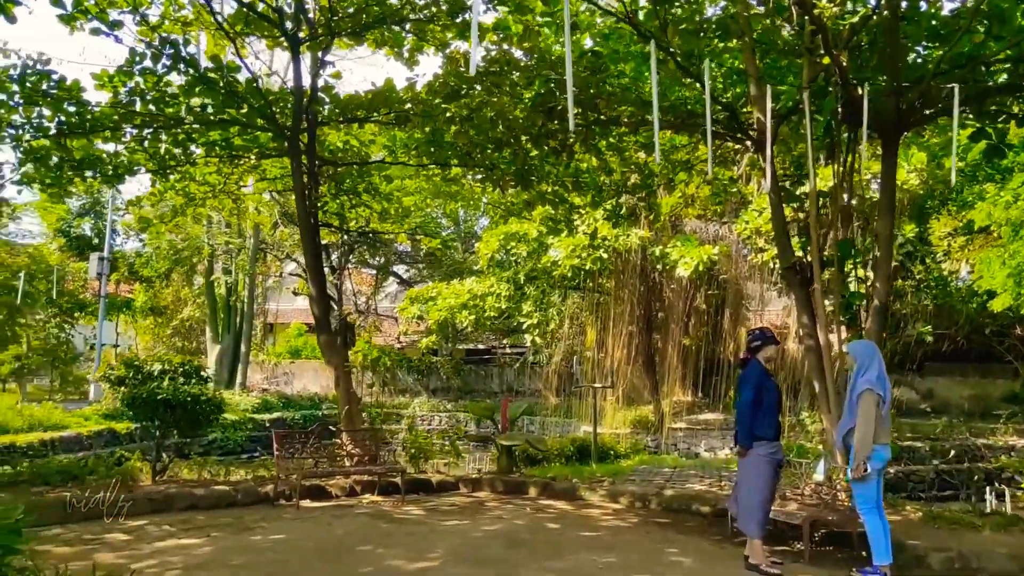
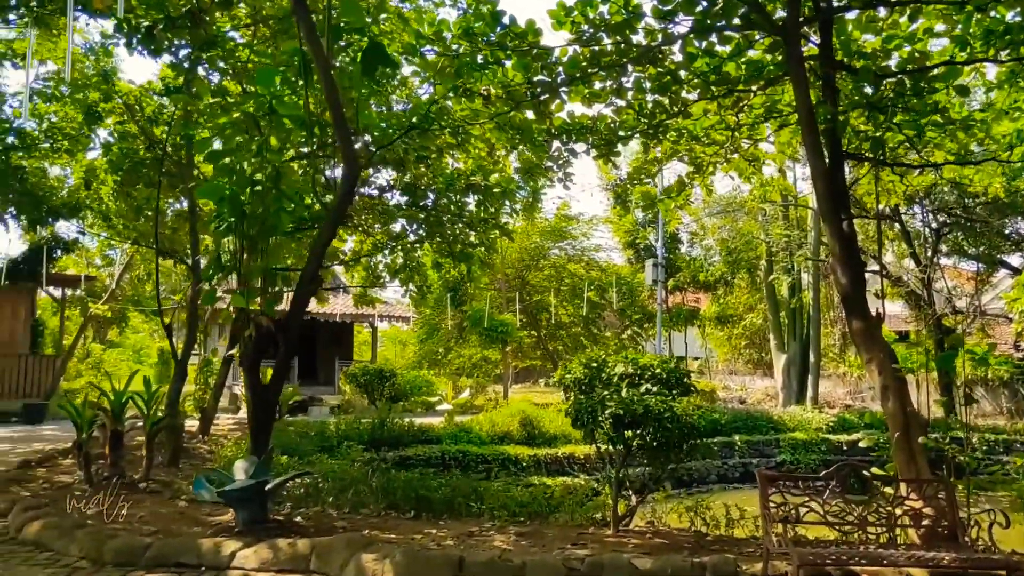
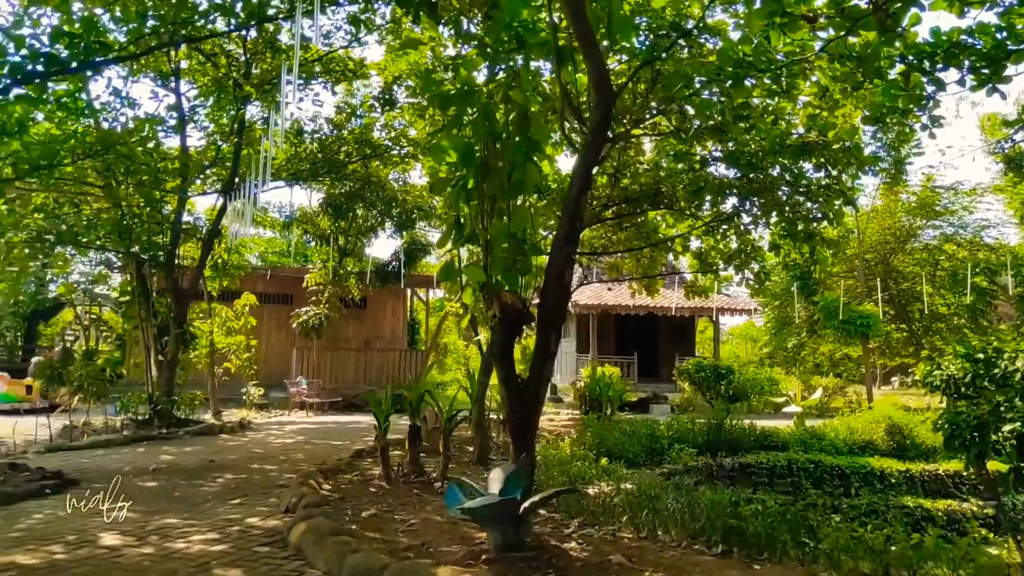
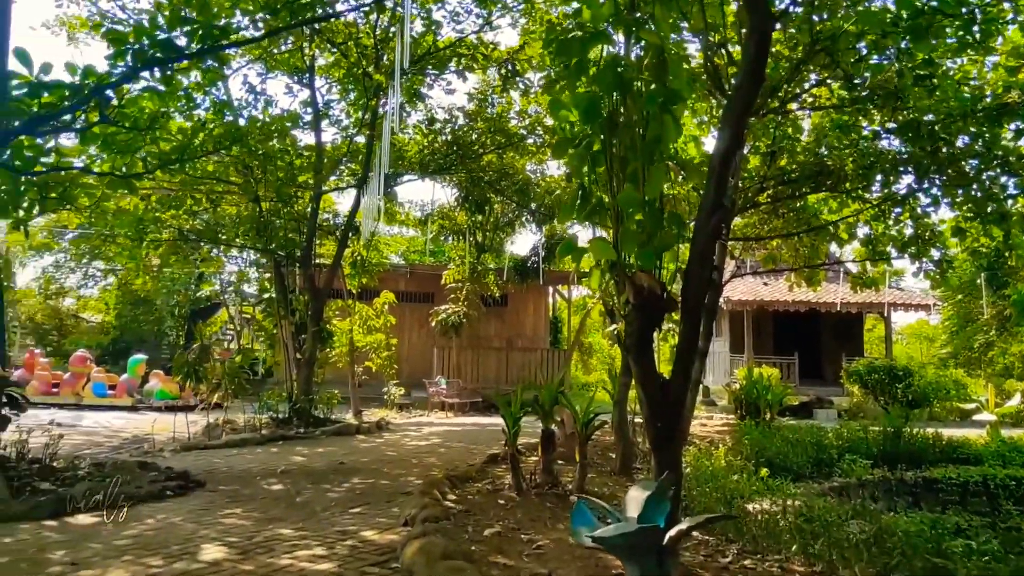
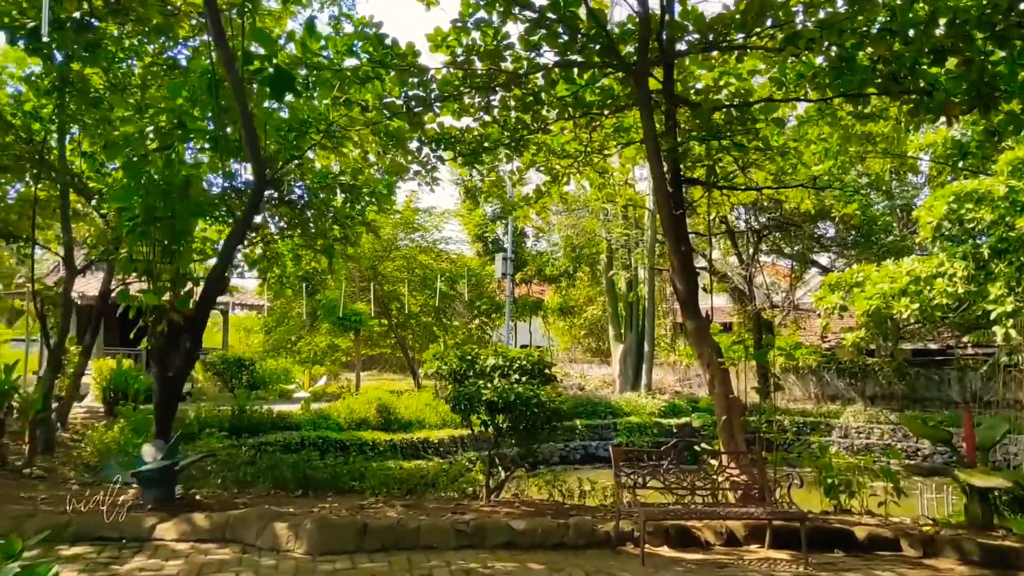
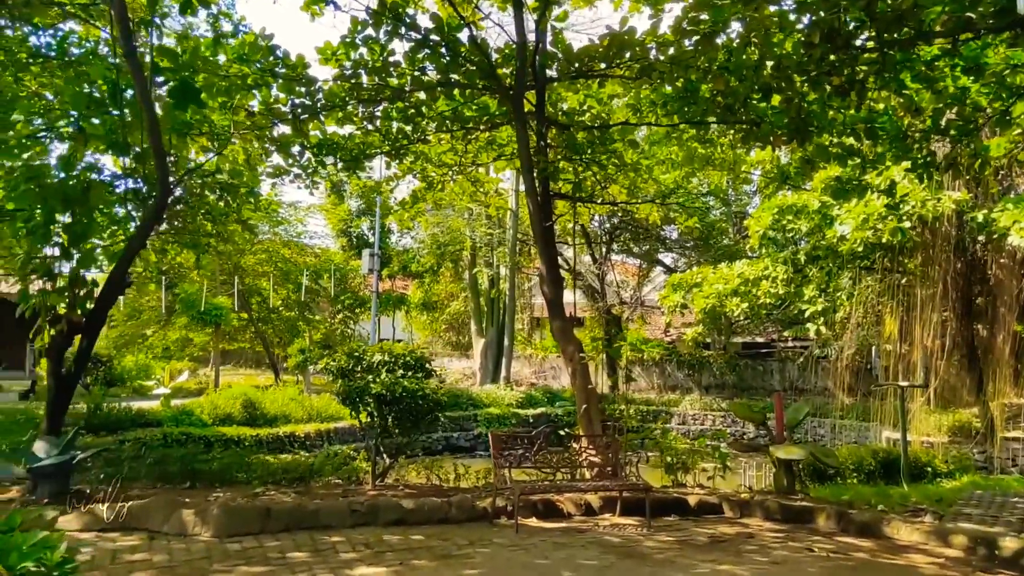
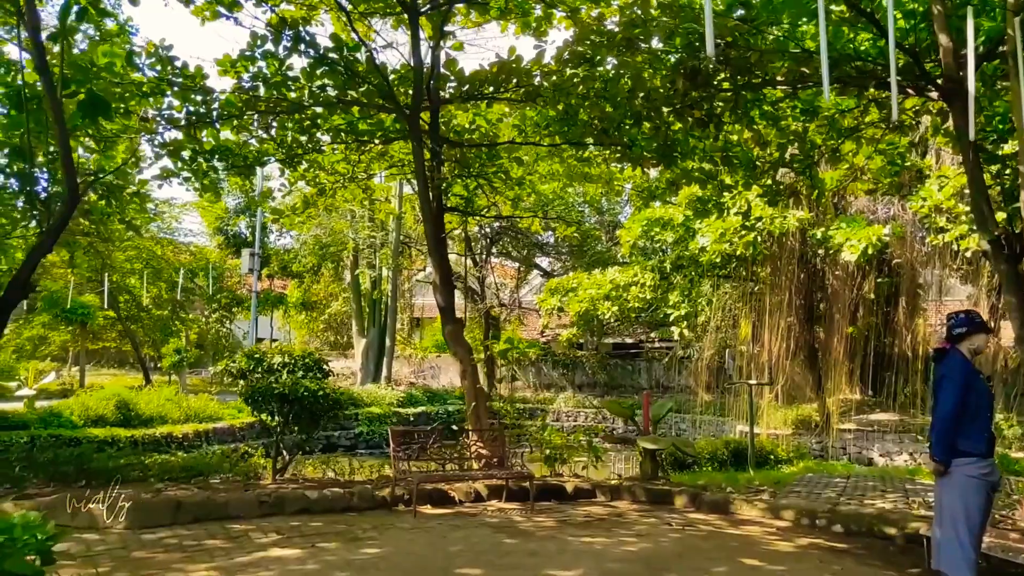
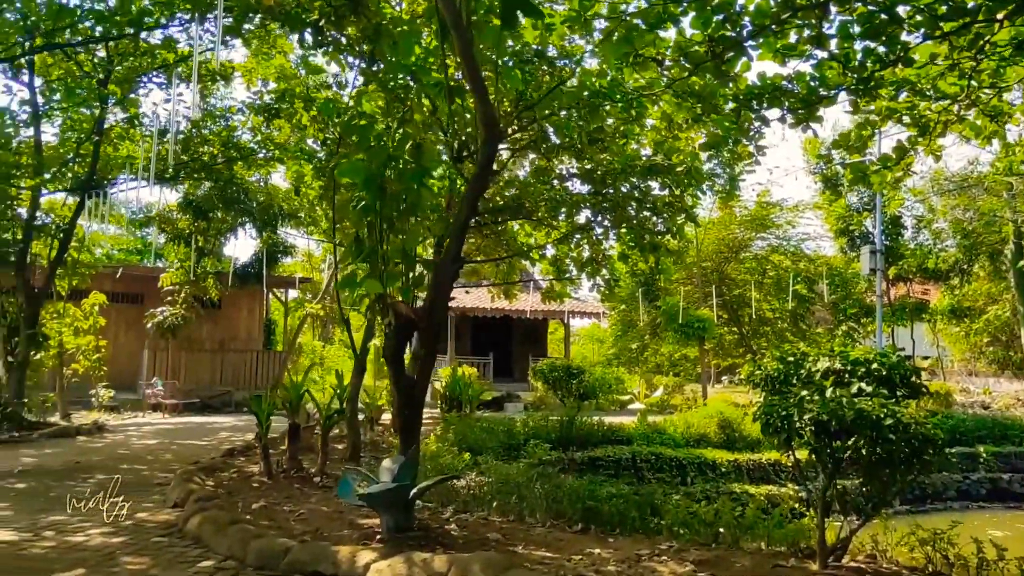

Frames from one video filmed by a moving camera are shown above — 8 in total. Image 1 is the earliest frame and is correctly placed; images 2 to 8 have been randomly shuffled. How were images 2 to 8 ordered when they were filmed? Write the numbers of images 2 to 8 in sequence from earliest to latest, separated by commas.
7, 6, 5, 2, 8, 3, 4
